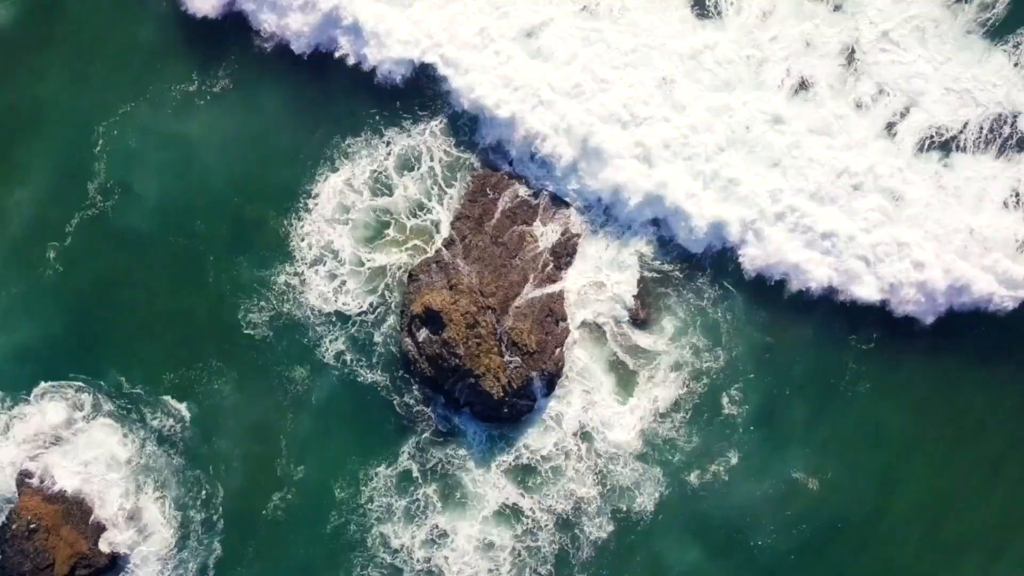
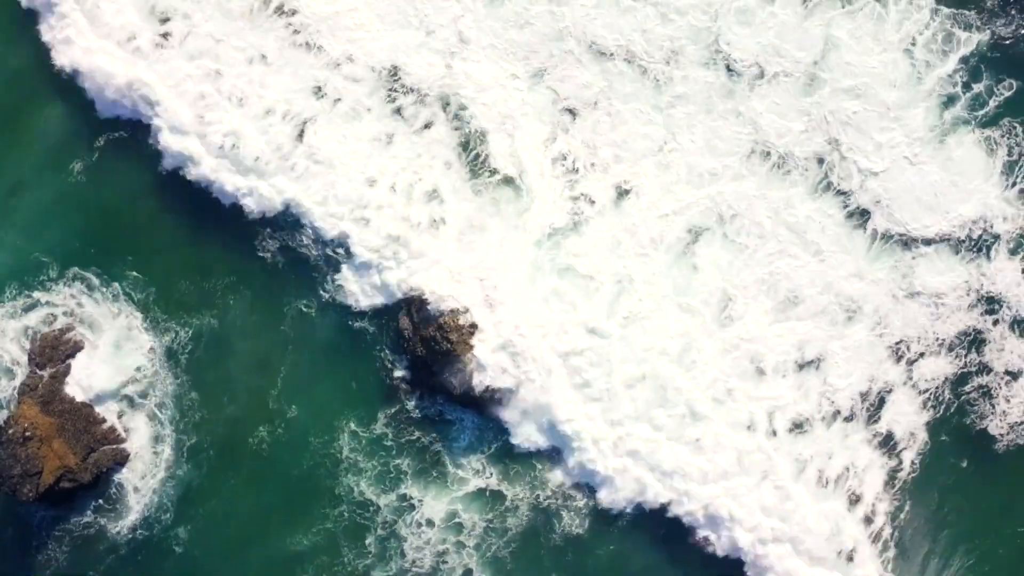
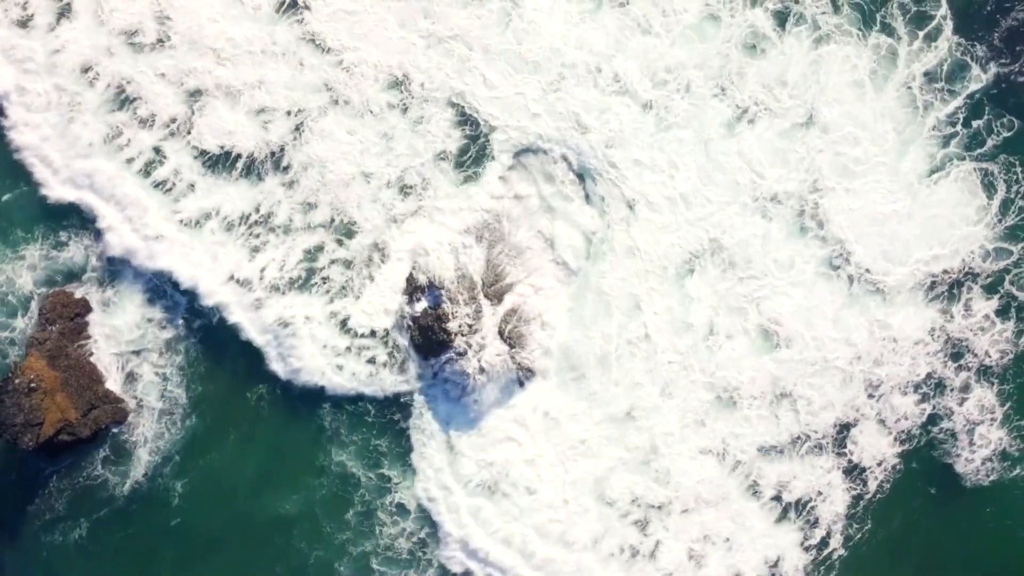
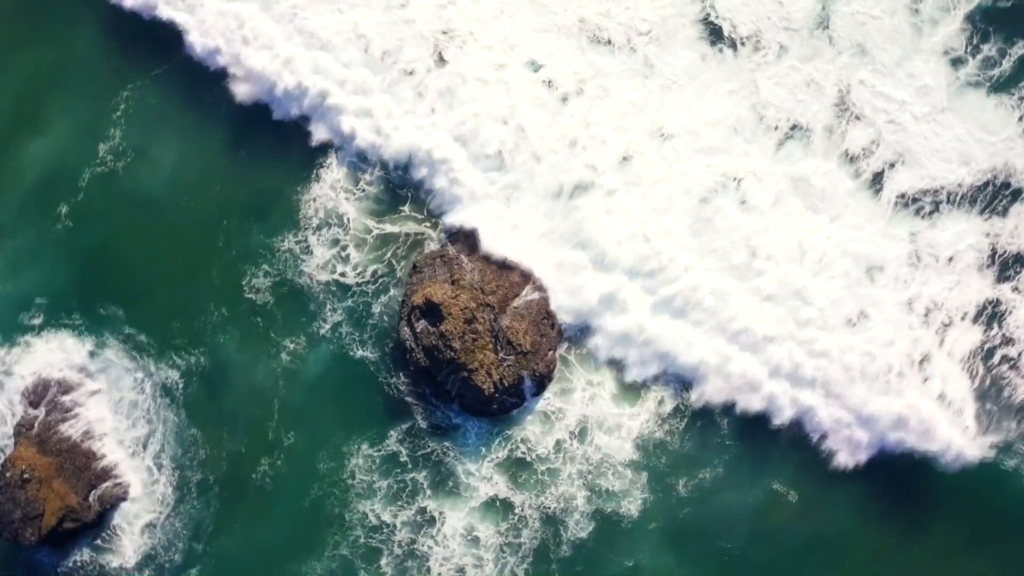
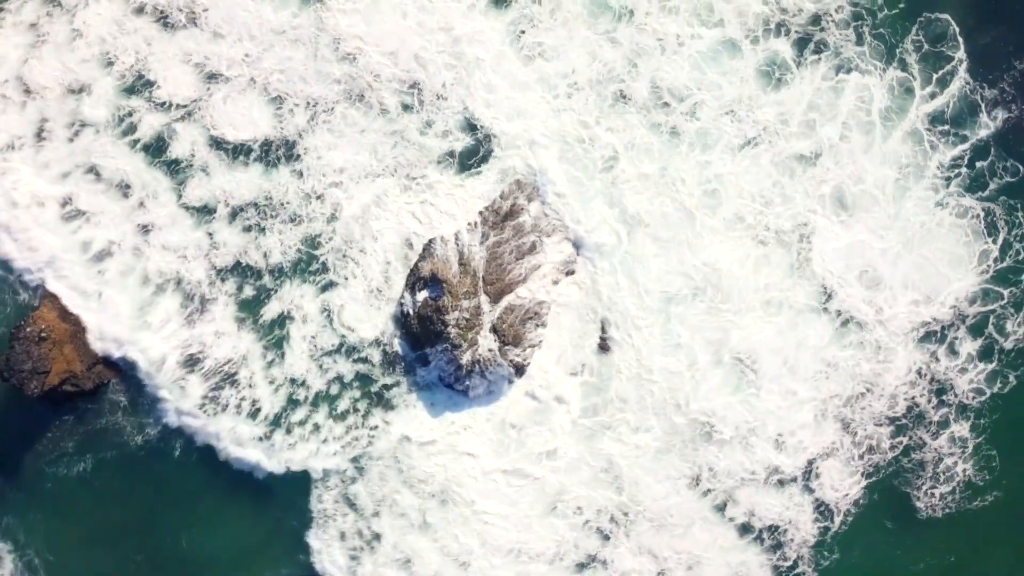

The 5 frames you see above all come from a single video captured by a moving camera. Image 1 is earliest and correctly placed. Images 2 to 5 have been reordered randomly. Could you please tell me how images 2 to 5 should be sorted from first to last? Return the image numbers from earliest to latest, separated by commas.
4, 2, 3, 5
